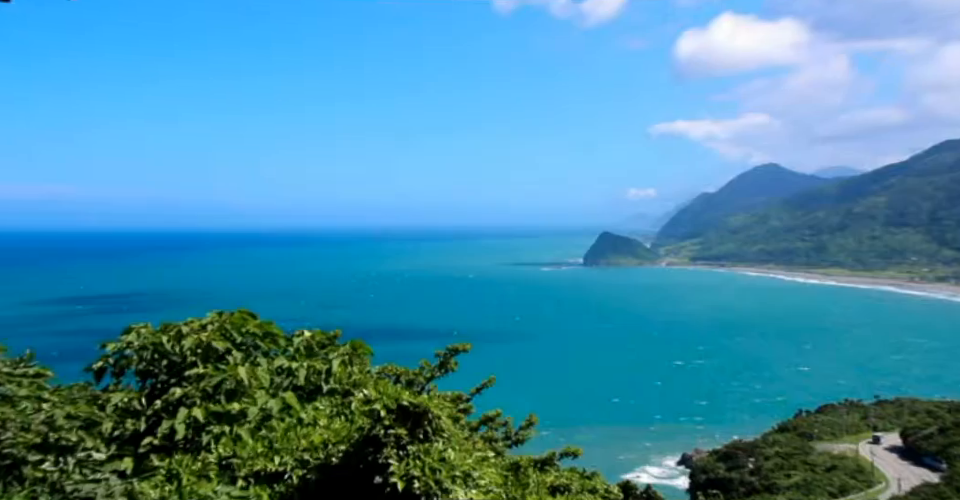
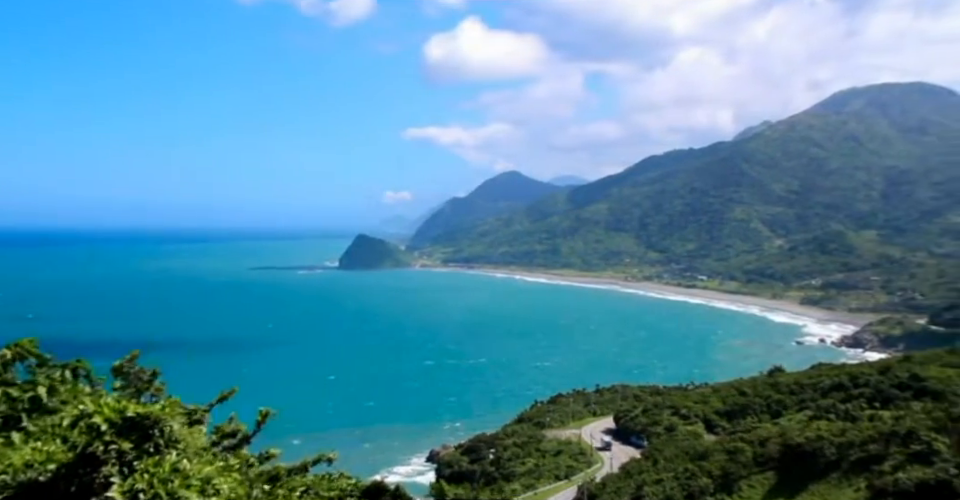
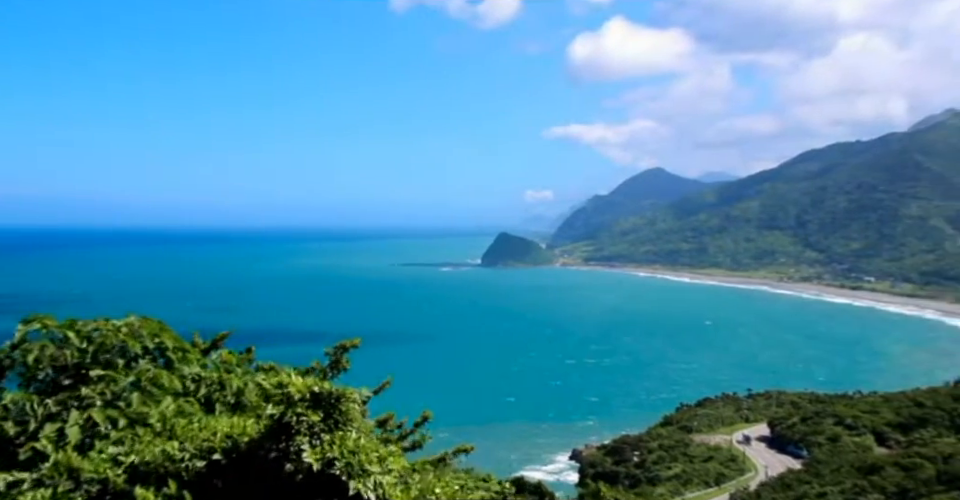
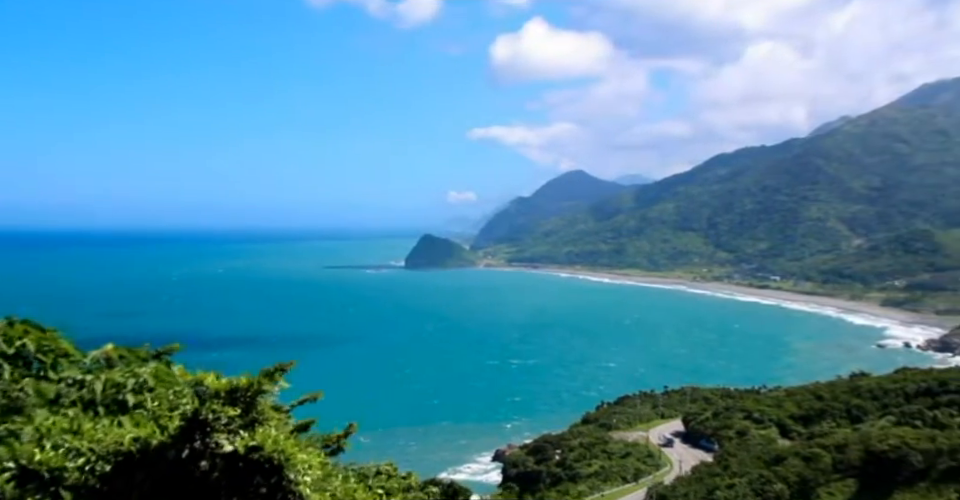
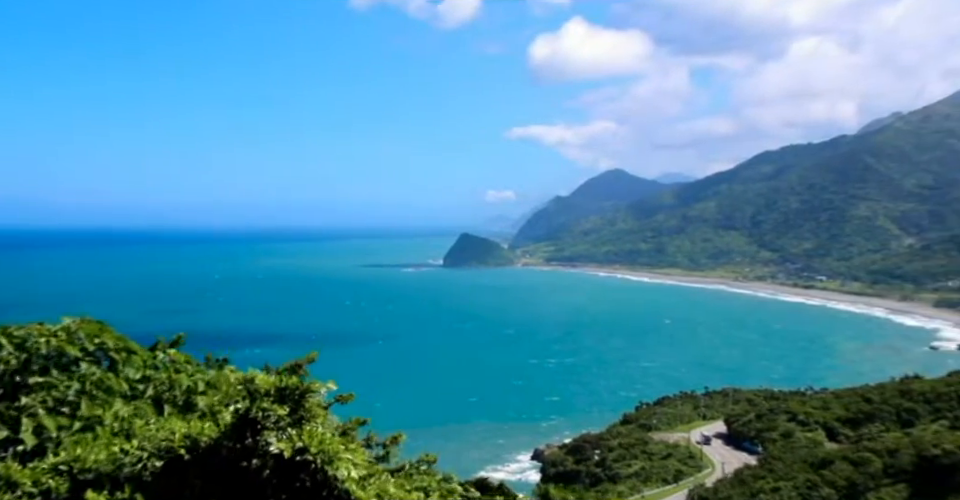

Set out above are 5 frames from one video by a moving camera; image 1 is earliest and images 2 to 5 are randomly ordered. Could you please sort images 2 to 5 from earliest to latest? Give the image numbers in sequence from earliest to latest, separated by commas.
3, 5, 4, 2
